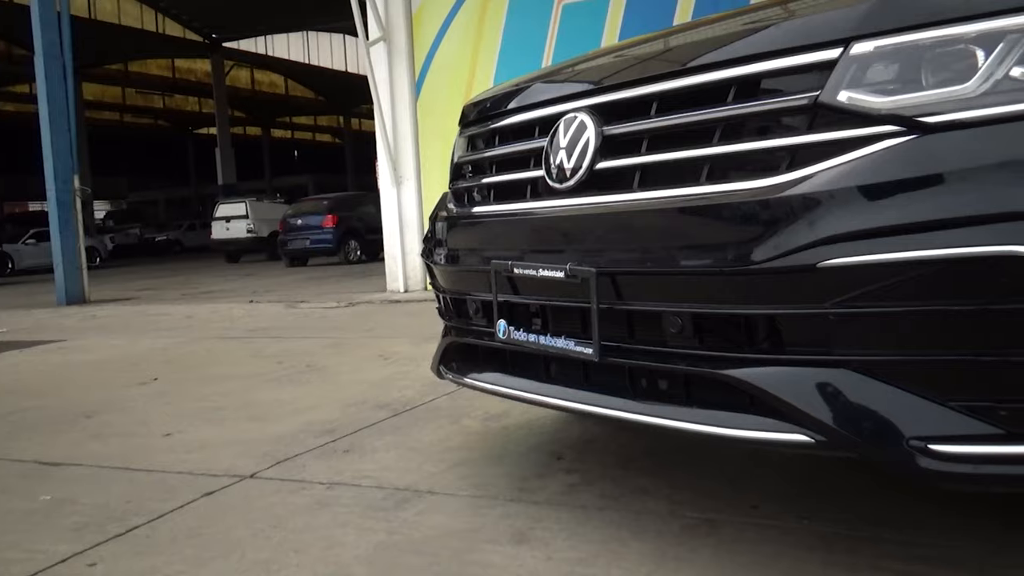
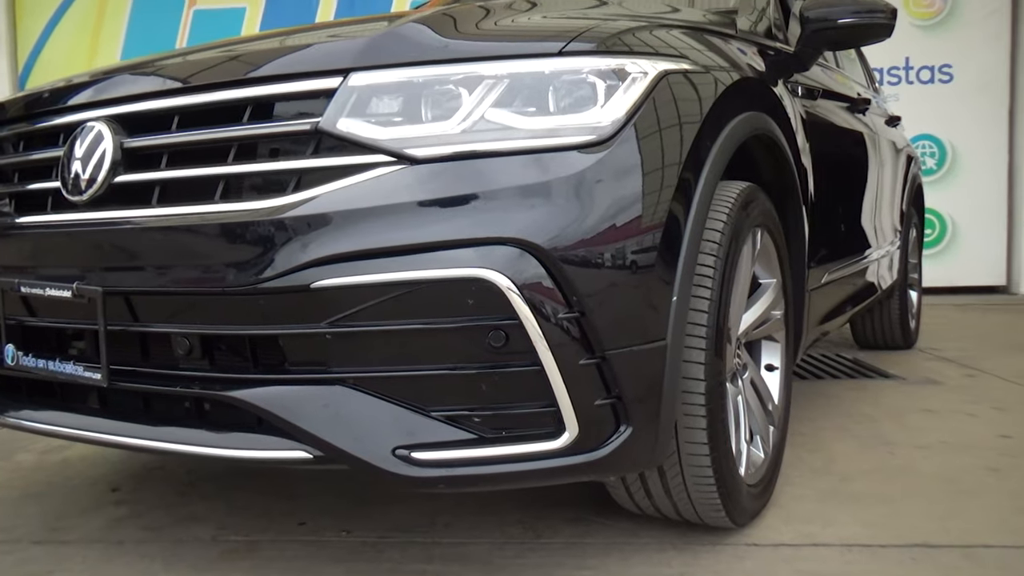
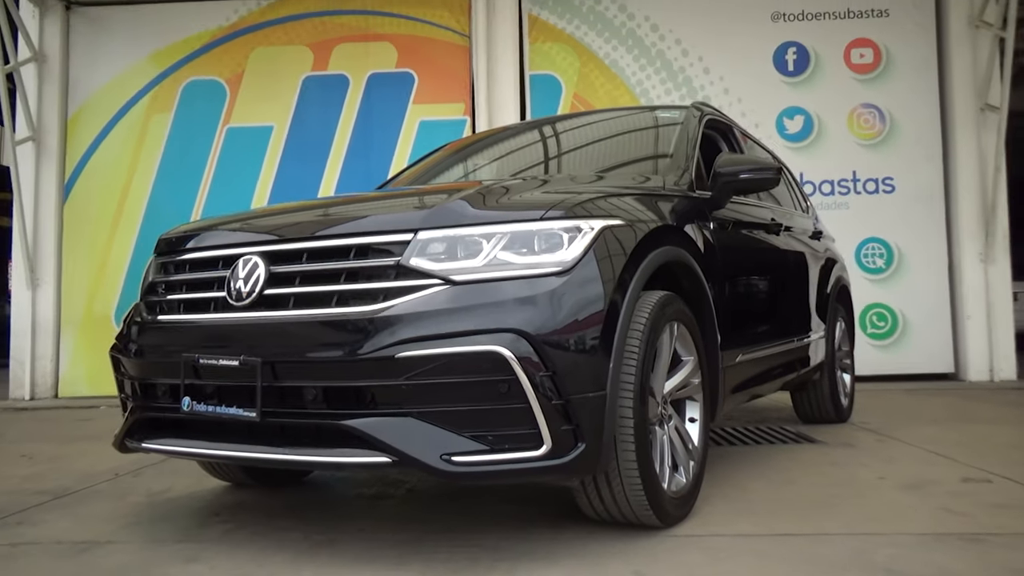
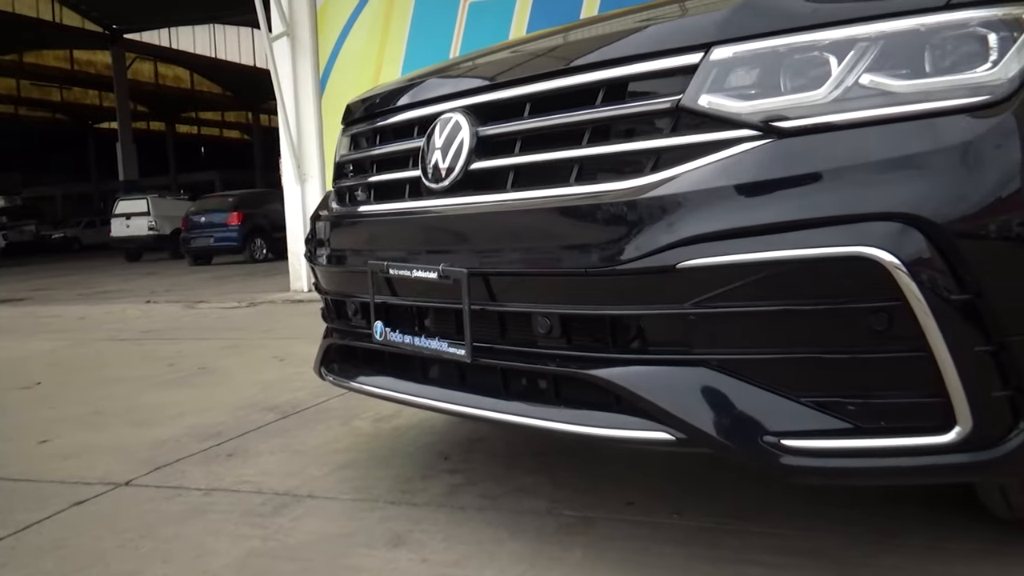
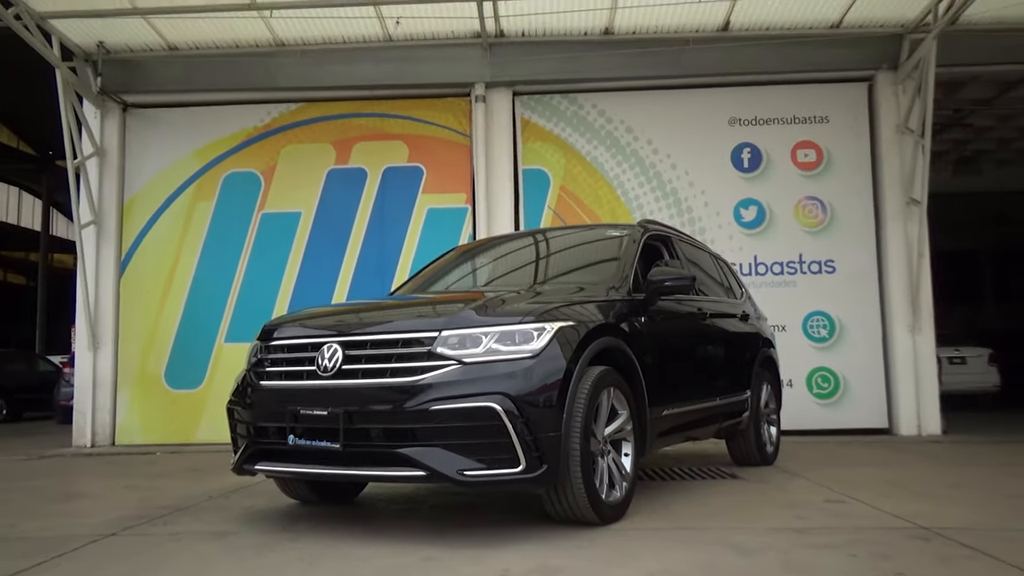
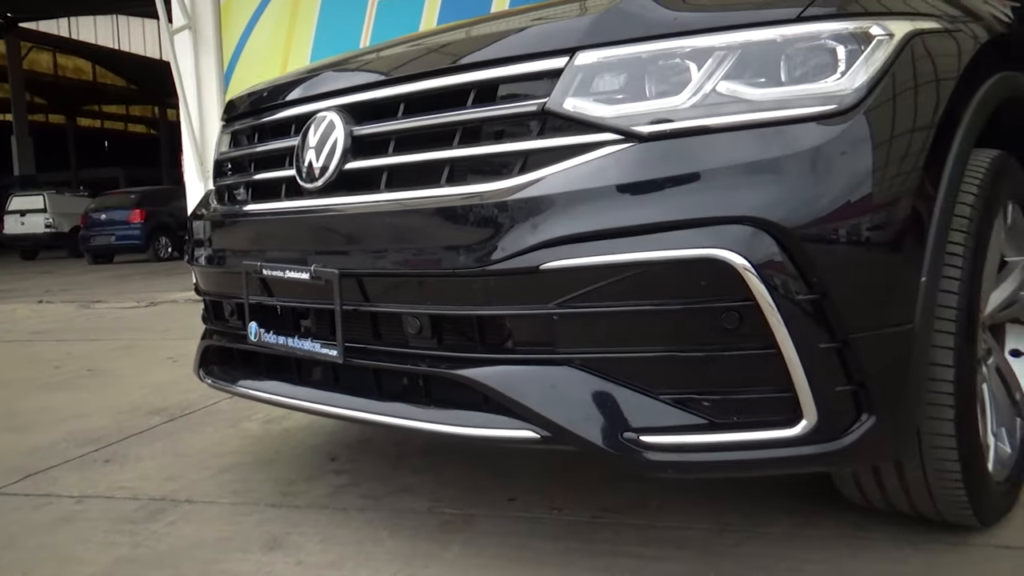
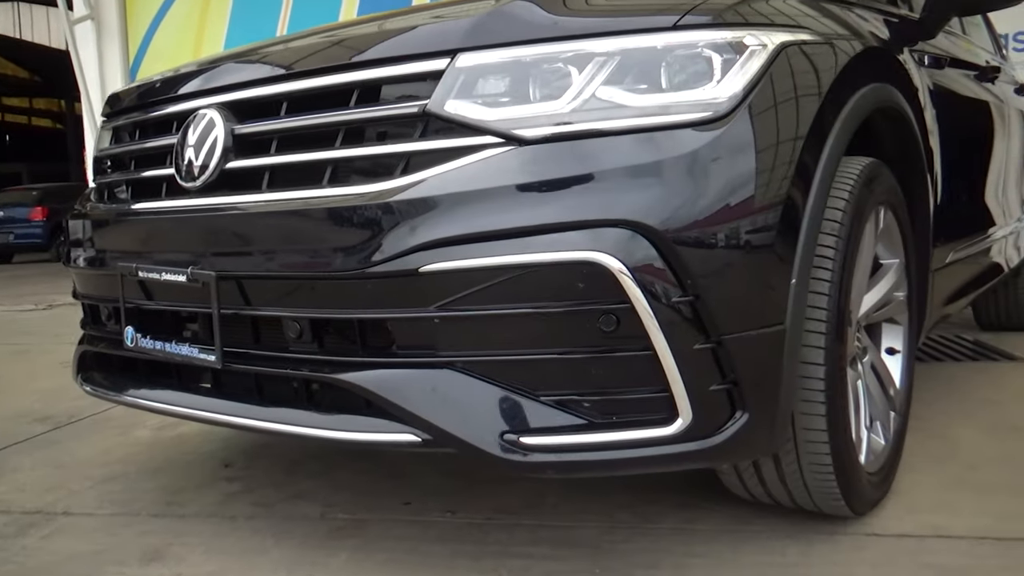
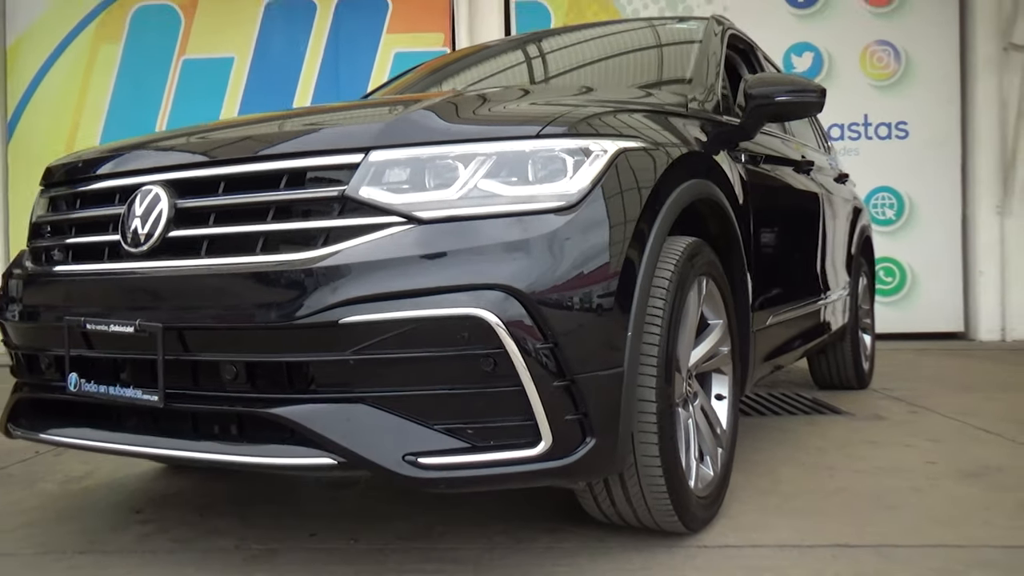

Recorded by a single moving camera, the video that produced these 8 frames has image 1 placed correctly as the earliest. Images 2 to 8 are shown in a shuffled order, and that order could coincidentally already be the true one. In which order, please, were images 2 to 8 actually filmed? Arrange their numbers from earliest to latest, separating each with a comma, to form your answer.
4, 6, 7, 2, 8, 3, 5
